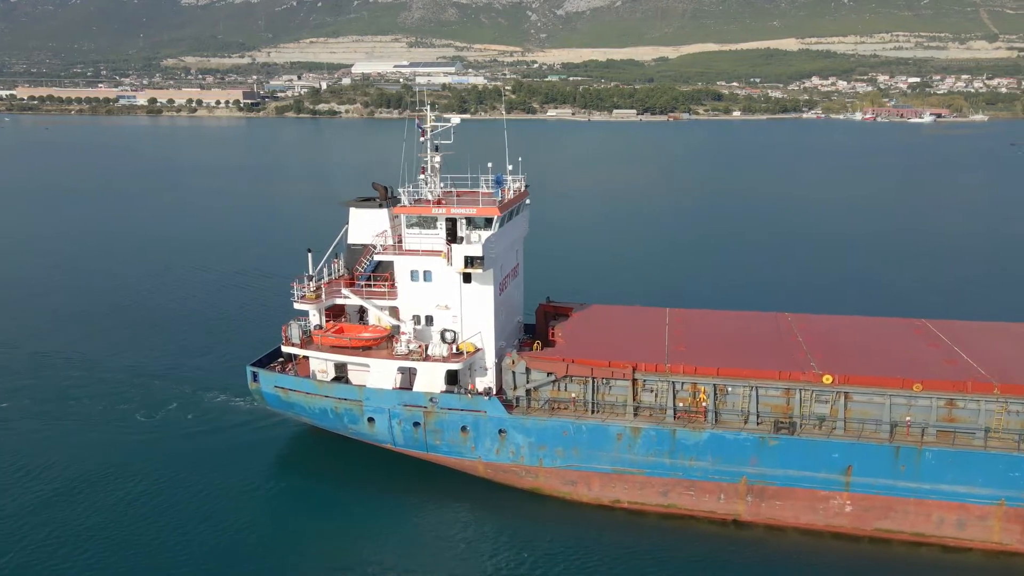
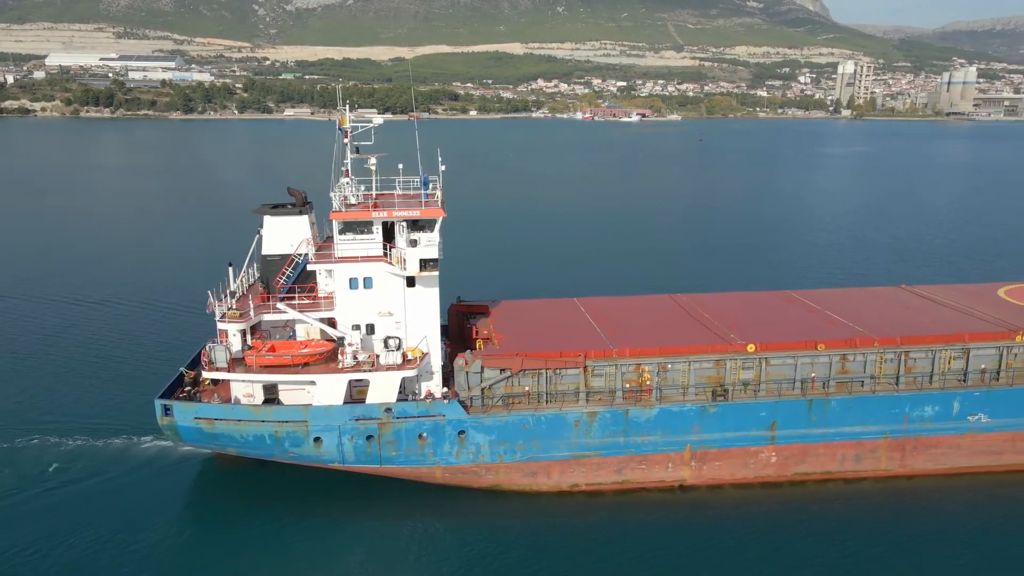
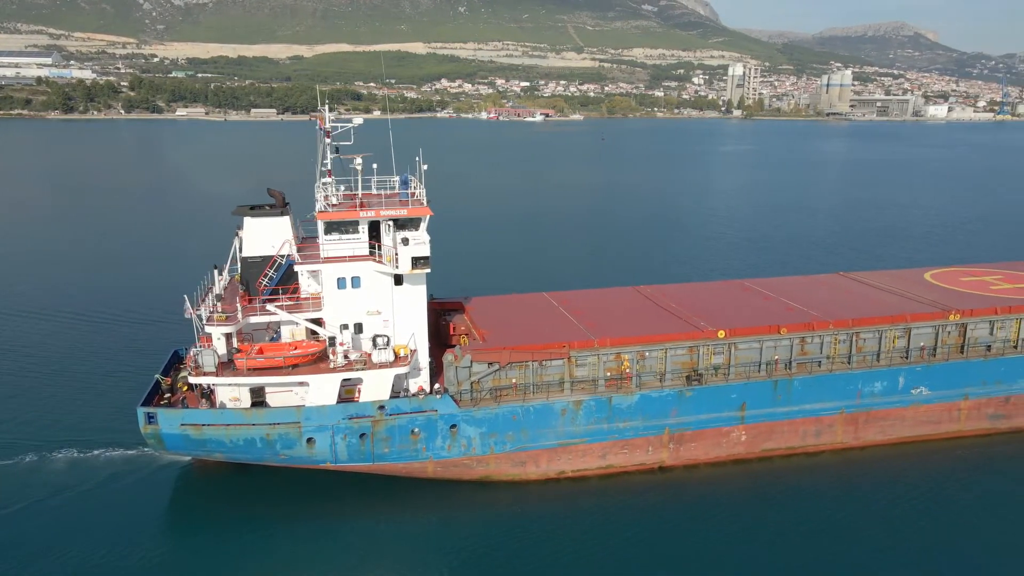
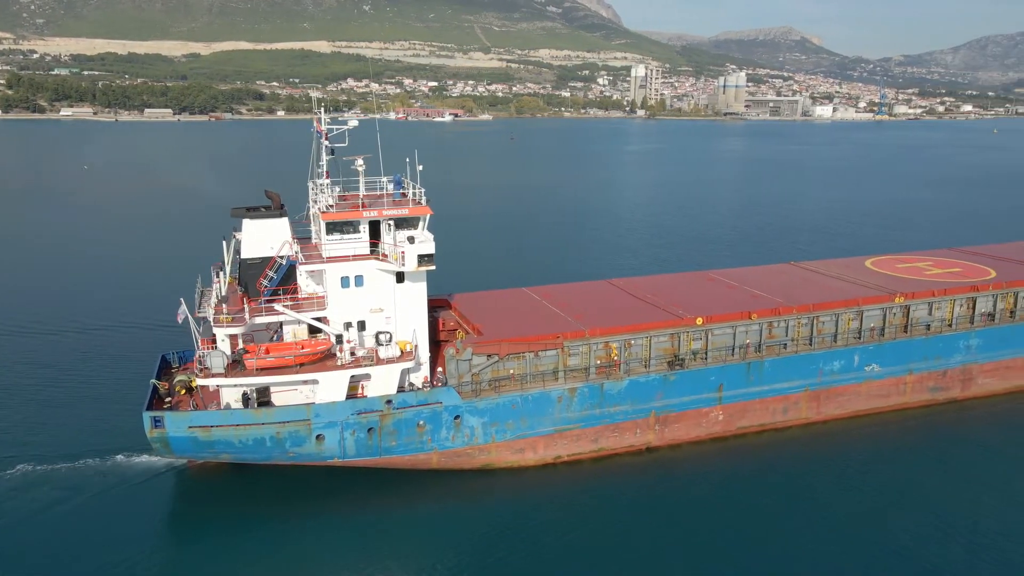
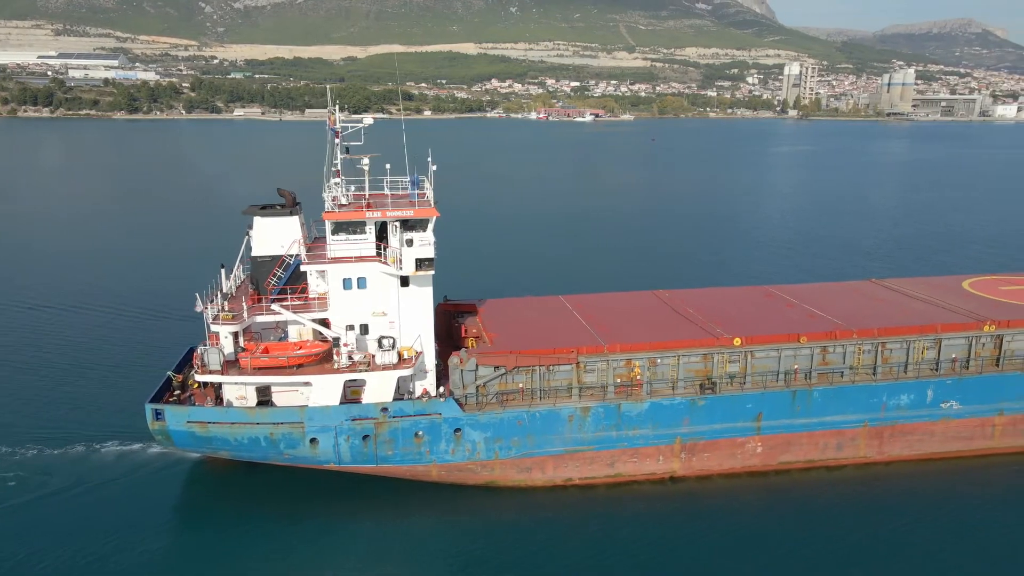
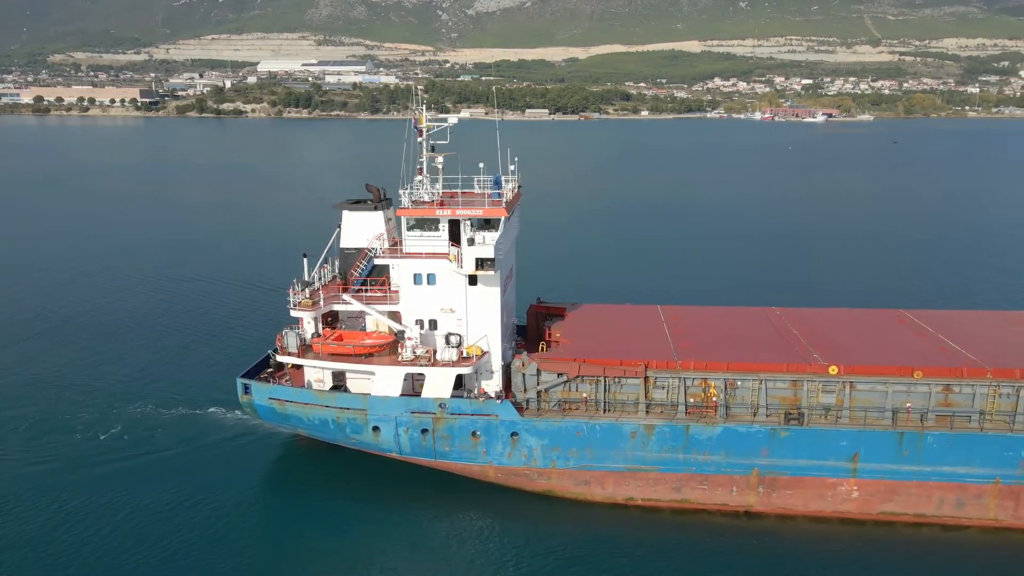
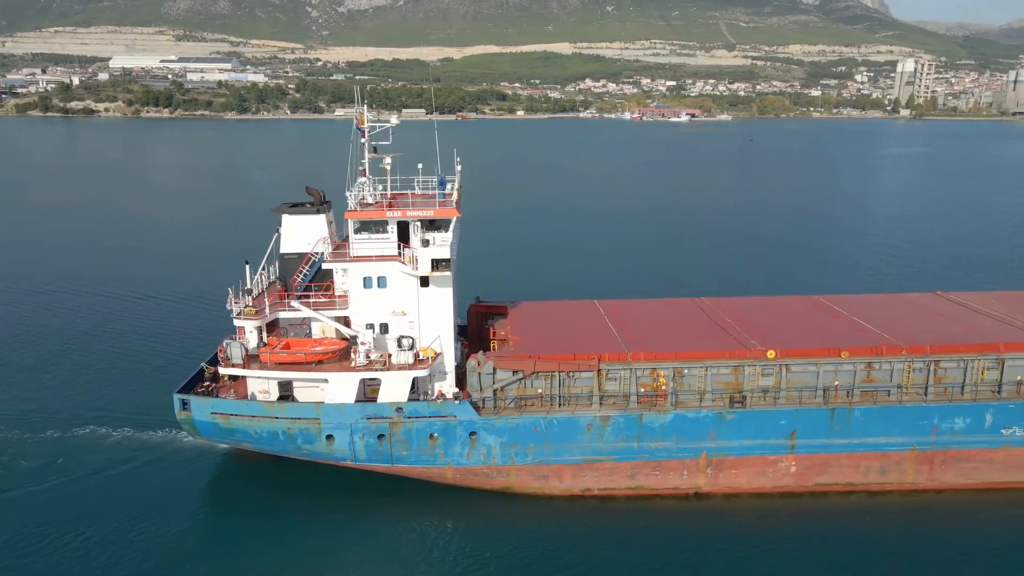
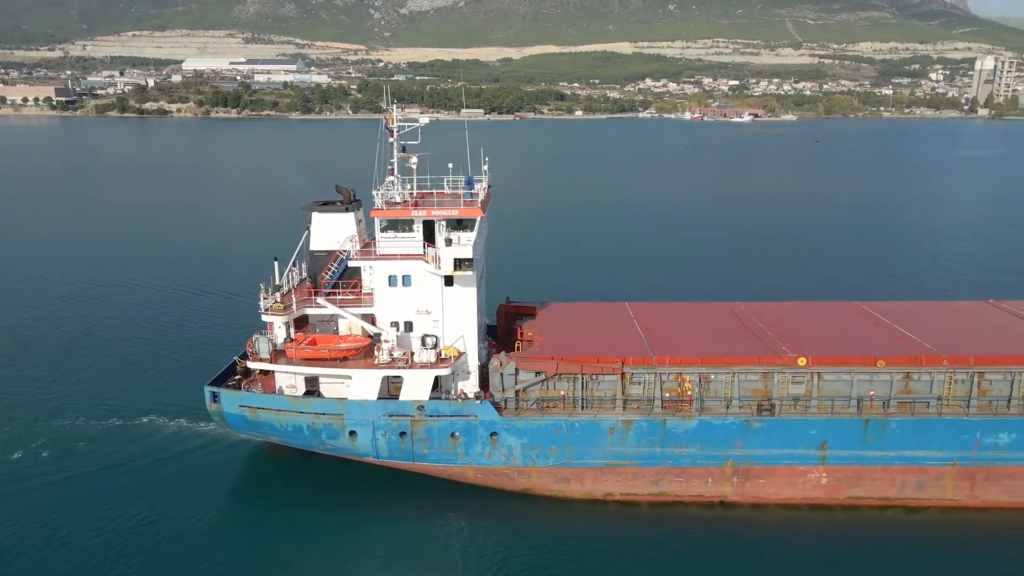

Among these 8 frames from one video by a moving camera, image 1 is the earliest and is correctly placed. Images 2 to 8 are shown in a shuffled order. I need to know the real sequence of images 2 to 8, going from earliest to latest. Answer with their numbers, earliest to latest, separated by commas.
6, 8, 7, 2, 5, 3, 4
